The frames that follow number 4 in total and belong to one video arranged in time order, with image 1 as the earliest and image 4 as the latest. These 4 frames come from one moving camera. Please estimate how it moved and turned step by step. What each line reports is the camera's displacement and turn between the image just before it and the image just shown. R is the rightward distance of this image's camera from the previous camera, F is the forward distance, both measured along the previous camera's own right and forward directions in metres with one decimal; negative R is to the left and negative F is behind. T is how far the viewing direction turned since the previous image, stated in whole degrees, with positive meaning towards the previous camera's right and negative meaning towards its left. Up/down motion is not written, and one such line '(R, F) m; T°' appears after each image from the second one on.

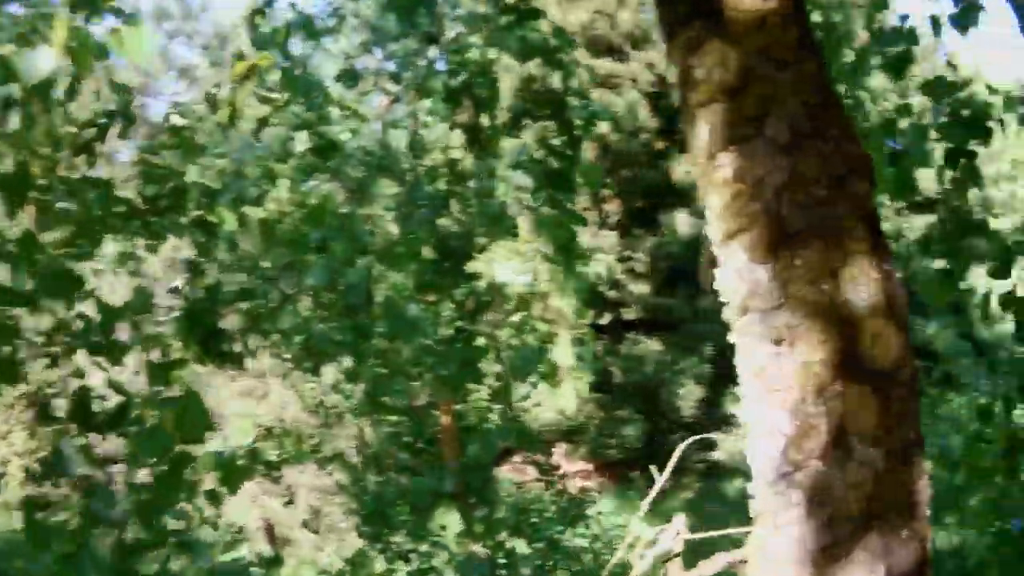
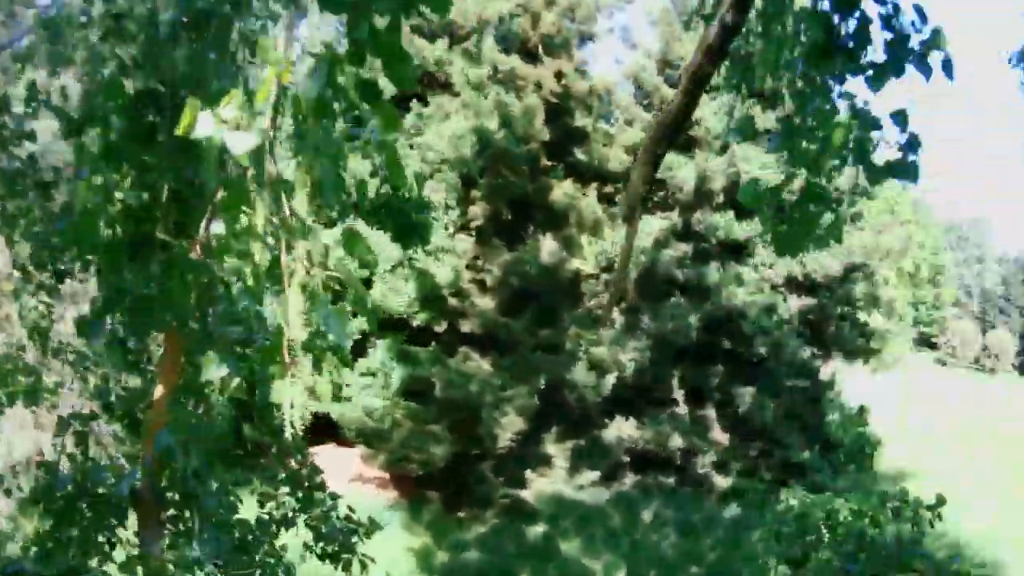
(+0.2, +1.0) m; +6°
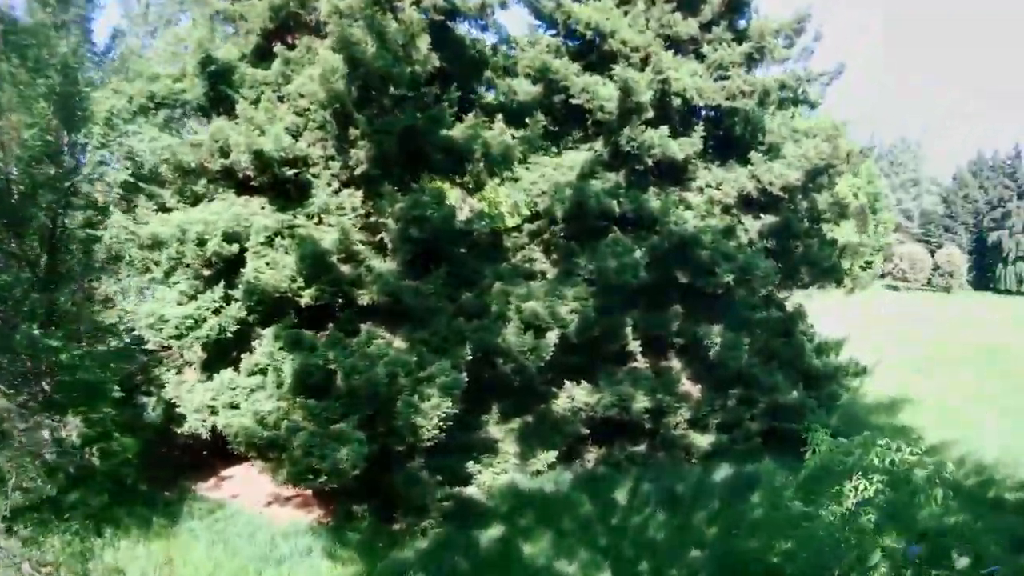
(+0.2, +2.1) m; +3°
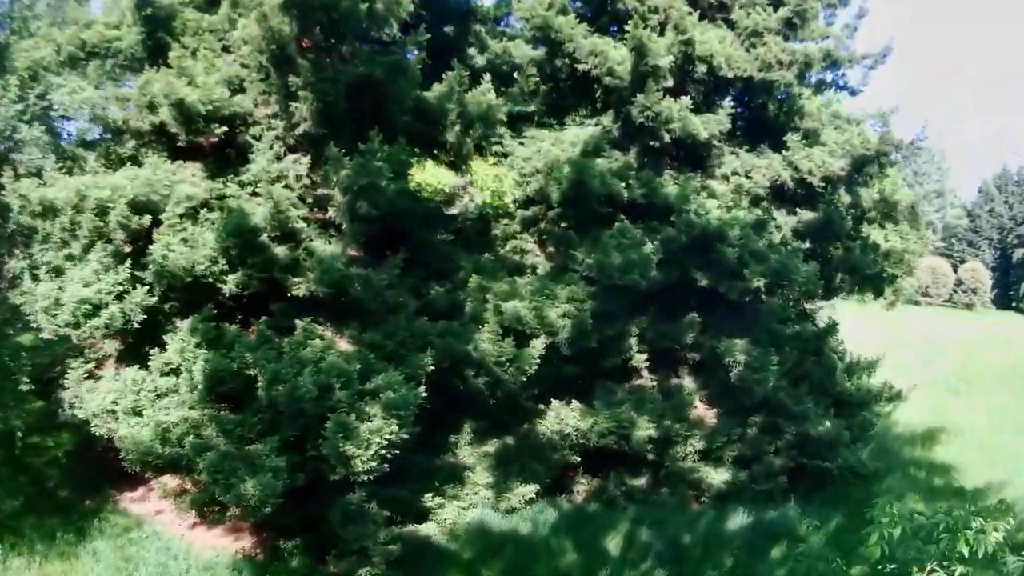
(+0.2, +1.9) m; 0°
